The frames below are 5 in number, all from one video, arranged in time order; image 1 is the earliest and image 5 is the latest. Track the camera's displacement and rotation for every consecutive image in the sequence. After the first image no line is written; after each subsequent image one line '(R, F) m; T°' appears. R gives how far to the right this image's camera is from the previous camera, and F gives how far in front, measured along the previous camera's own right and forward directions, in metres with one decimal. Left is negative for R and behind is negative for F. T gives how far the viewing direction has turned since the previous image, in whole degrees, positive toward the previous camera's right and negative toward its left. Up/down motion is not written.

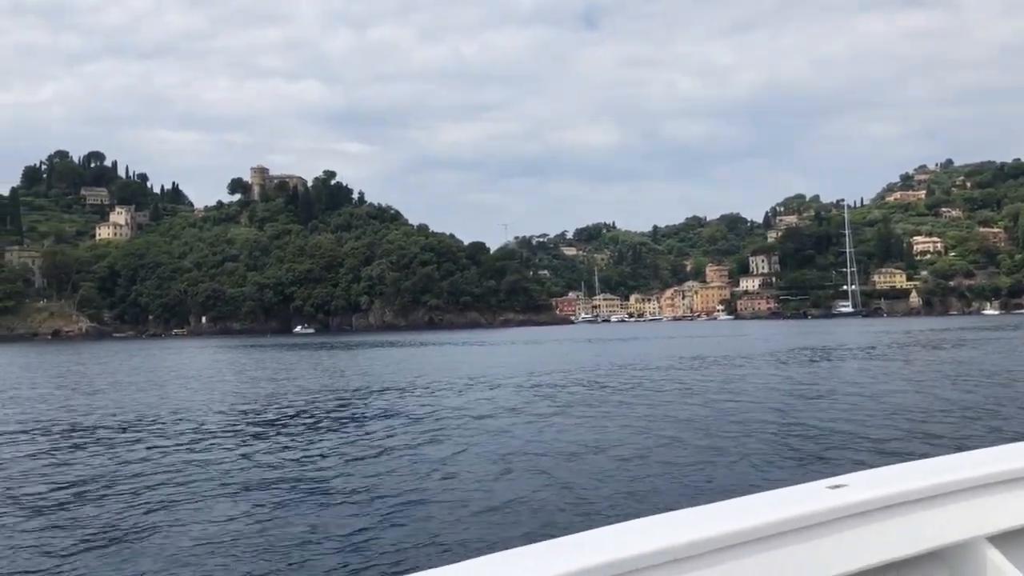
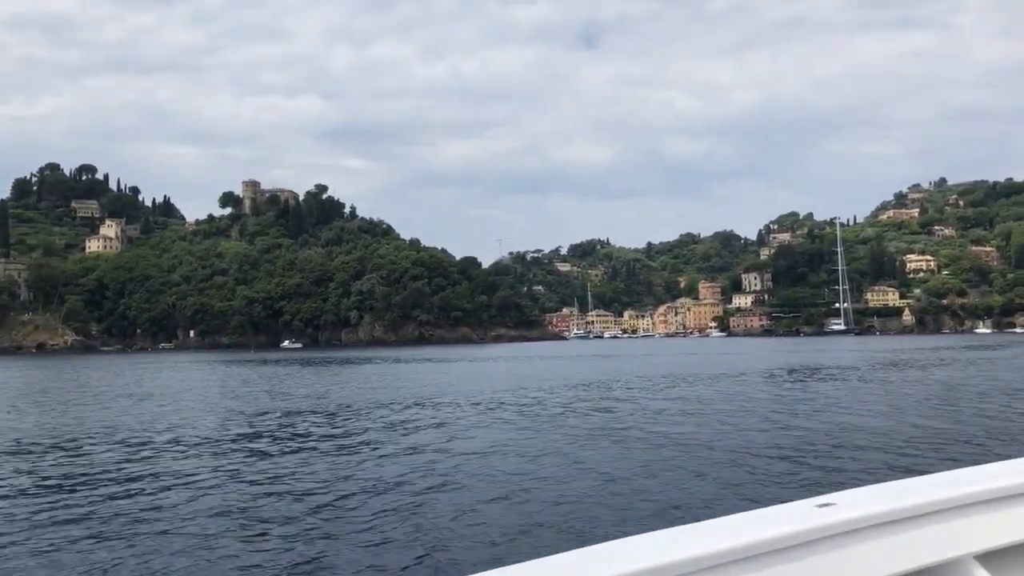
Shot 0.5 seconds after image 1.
(+0.6, +0.4) m; 0°
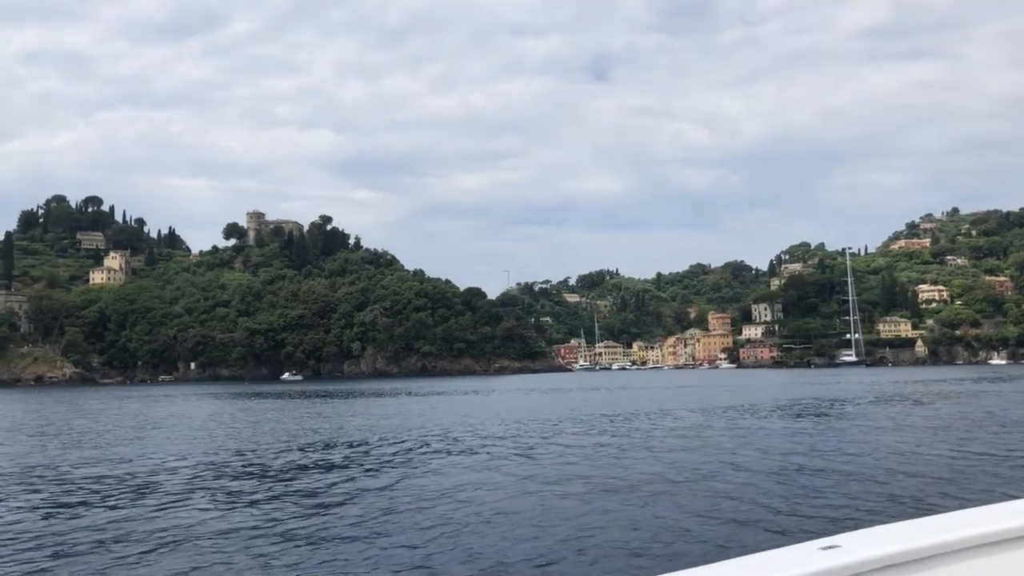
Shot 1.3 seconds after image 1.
(+0.8, +1.1) m; -1°
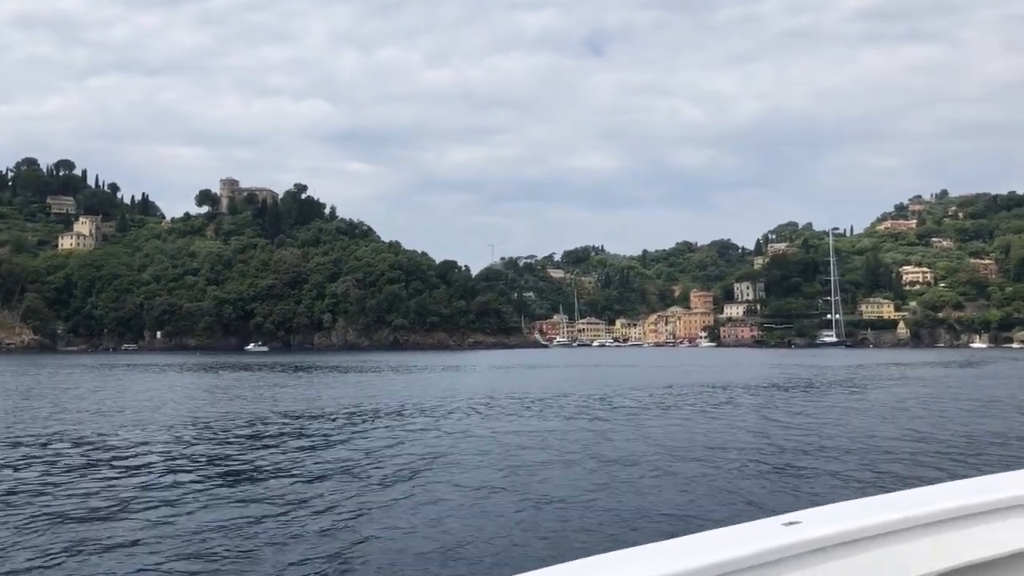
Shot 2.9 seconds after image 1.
(+1.7, +1.8) m; +1°
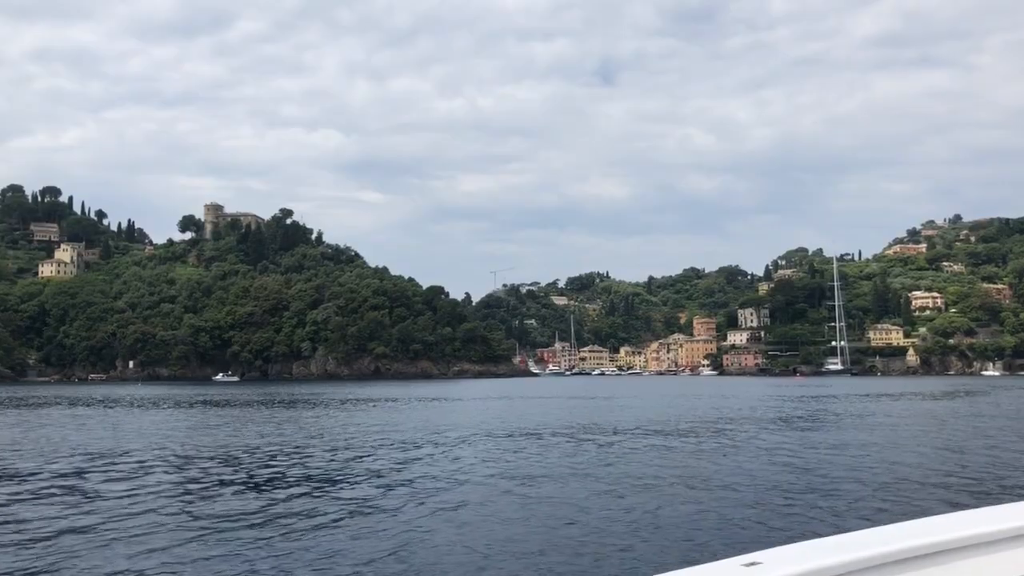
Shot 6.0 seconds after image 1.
(+2.8, +3.6) m; -1°
